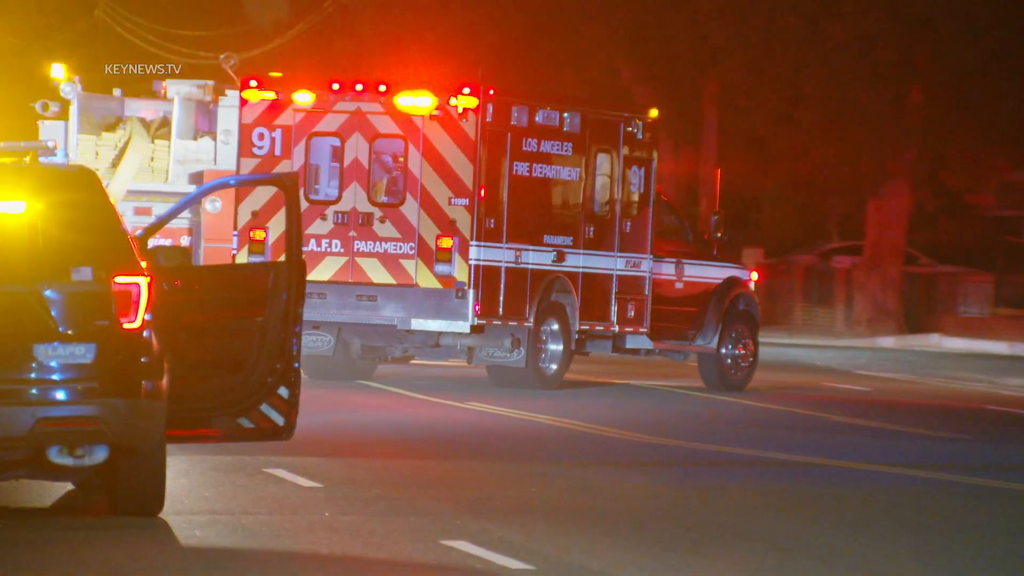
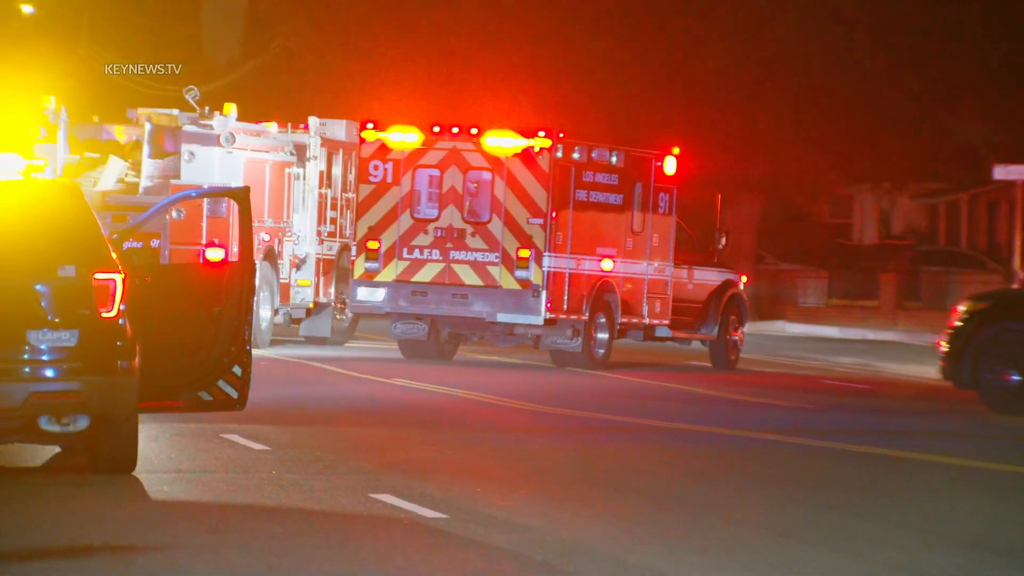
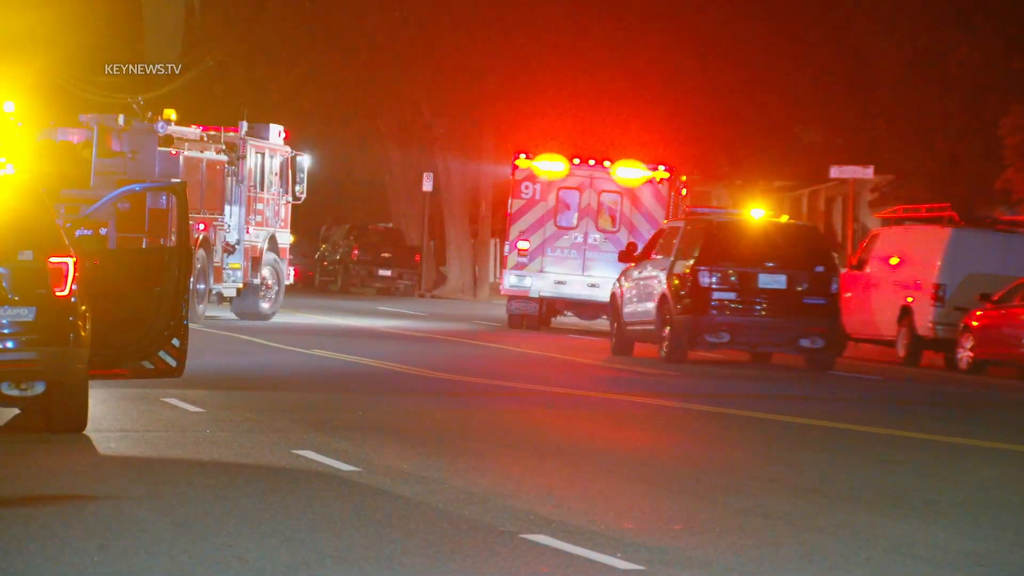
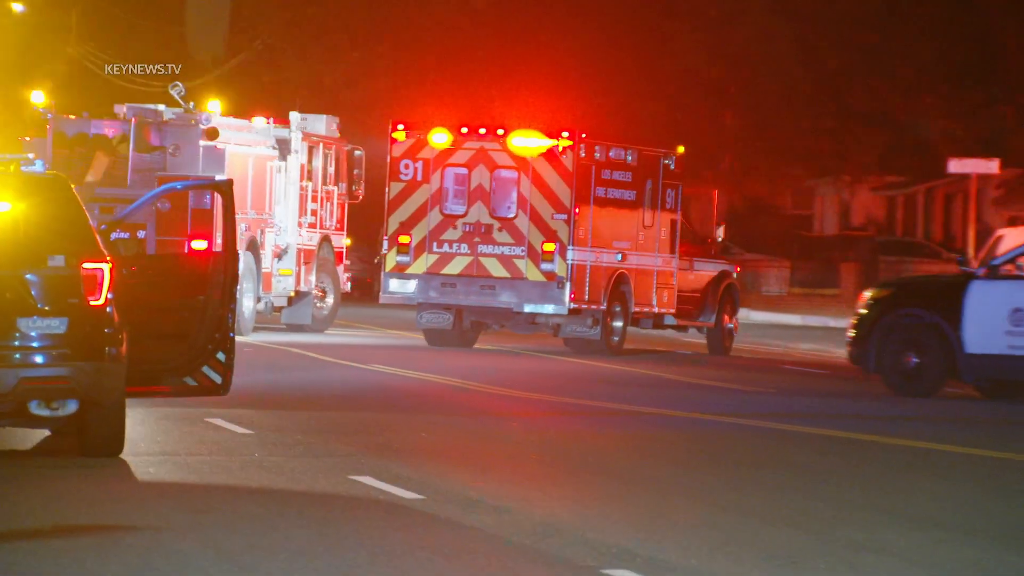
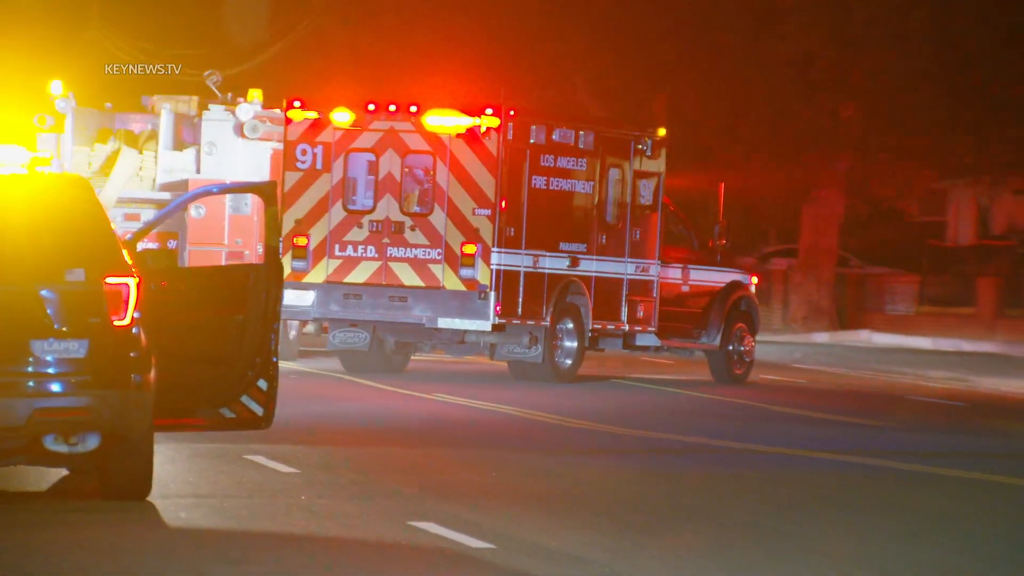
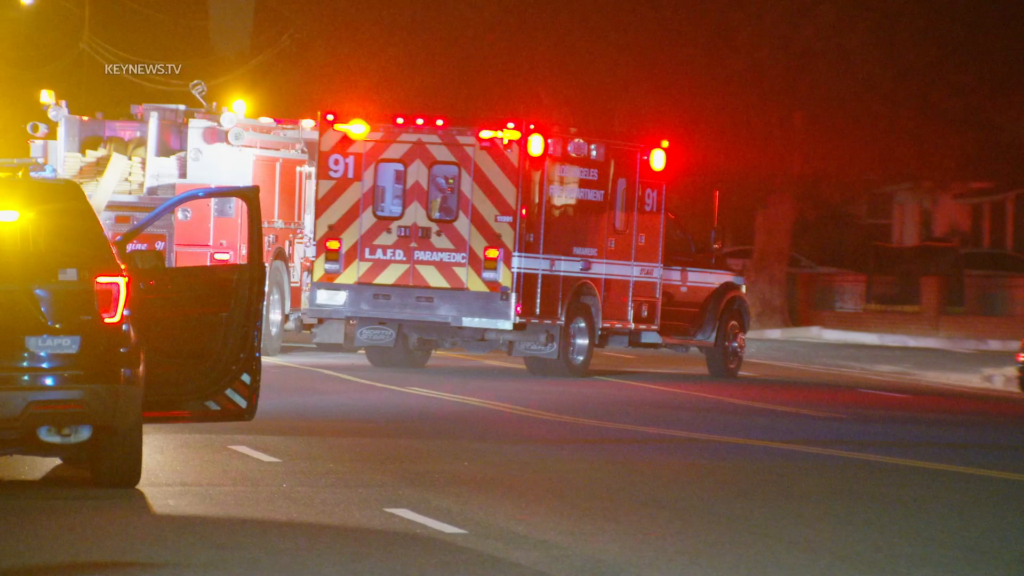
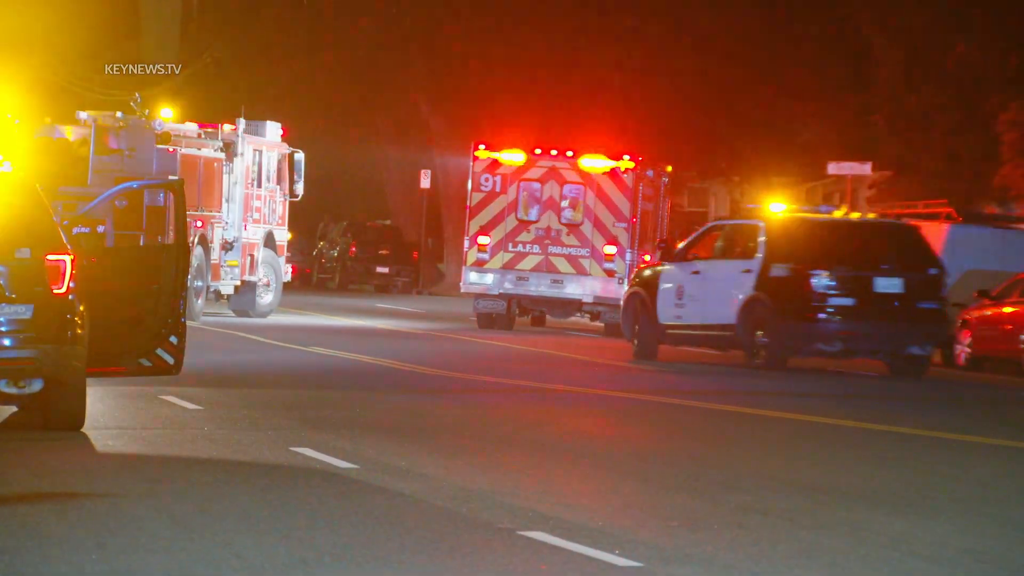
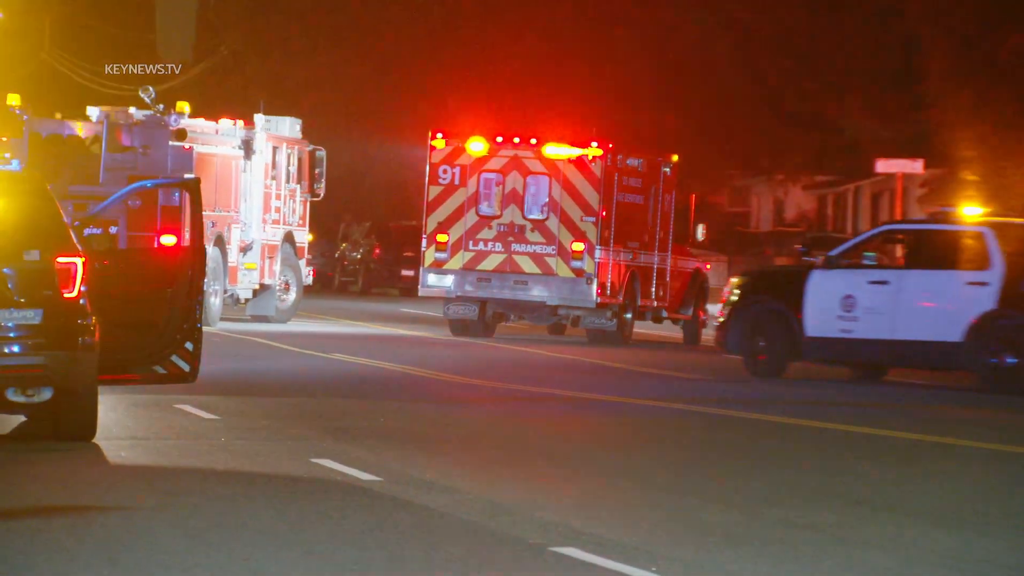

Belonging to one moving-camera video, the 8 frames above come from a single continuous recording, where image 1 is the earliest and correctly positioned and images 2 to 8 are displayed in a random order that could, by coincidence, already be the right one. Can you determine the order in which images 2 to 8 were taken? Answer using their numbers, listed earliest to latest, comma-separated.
5, 6, 2, 4, 8, 7, 3
